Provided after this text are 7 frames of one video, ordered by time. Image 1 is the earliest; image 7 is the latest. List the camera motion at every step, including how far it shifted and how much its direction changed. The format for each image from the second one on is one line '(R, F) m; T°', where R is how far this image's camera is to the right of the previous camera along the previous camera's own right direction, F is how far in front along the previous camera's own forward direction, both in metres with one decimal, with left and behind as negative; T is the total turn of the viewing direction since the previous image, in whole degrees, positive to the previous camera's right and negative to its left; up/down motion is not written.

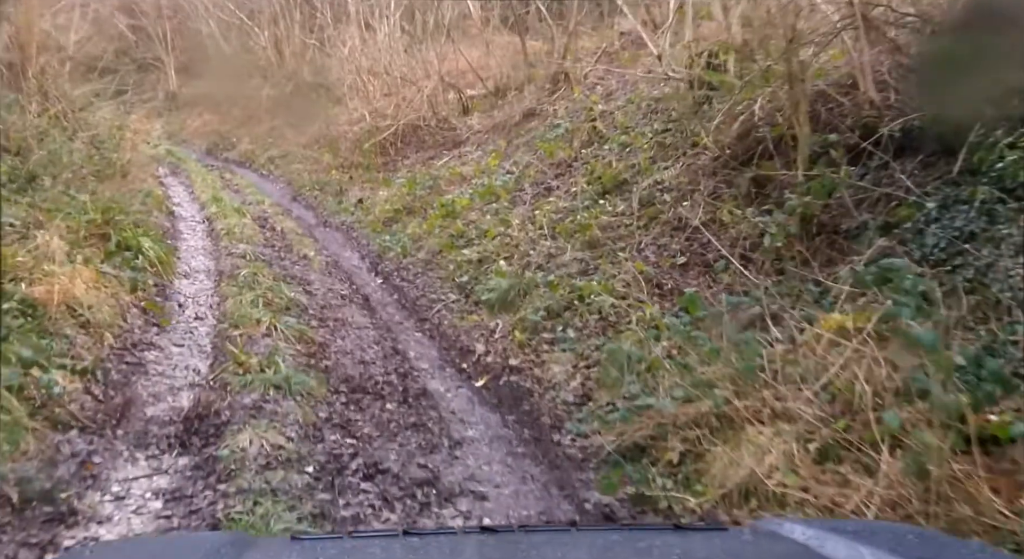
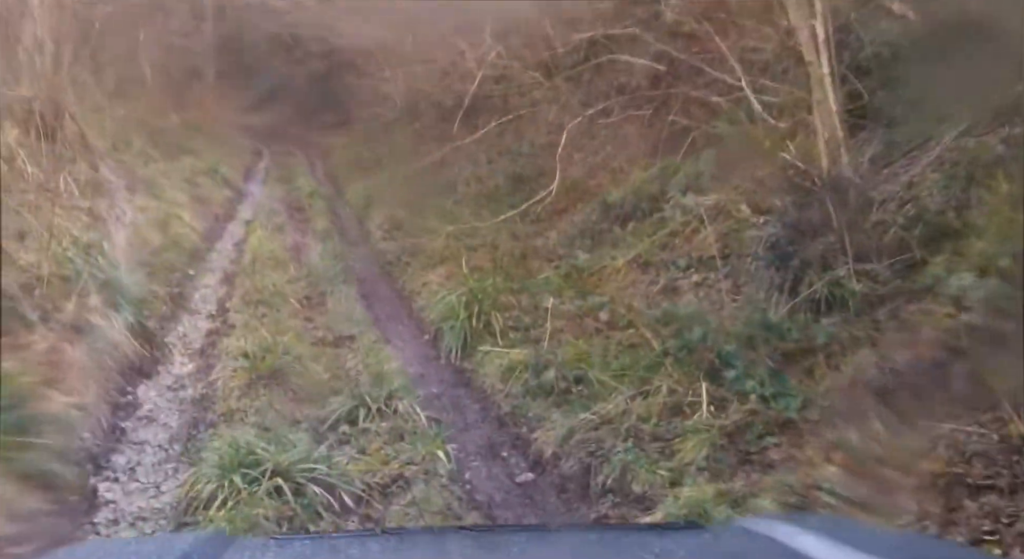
(-1.0, +4.7) m; -2°
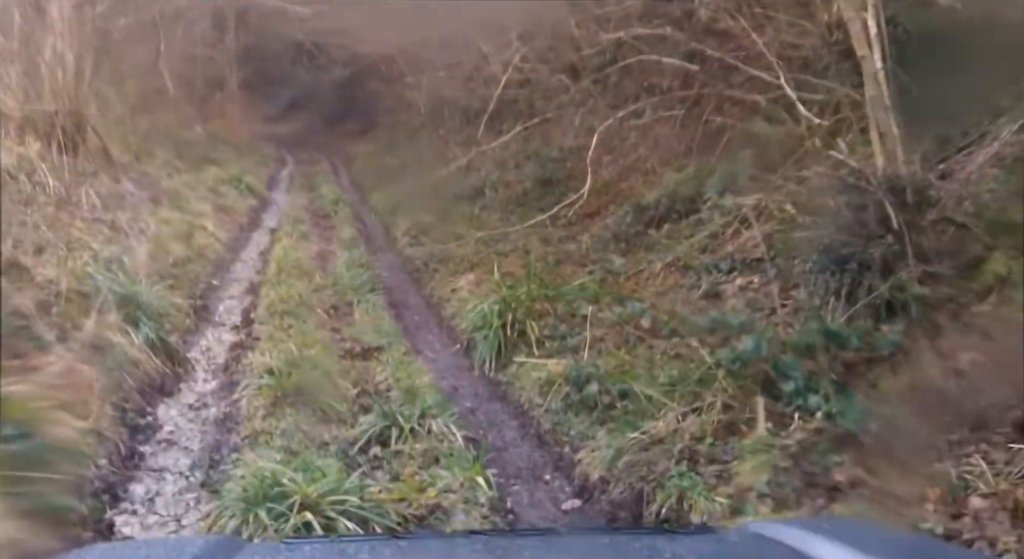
(-0.1, +0.3) m; -1°
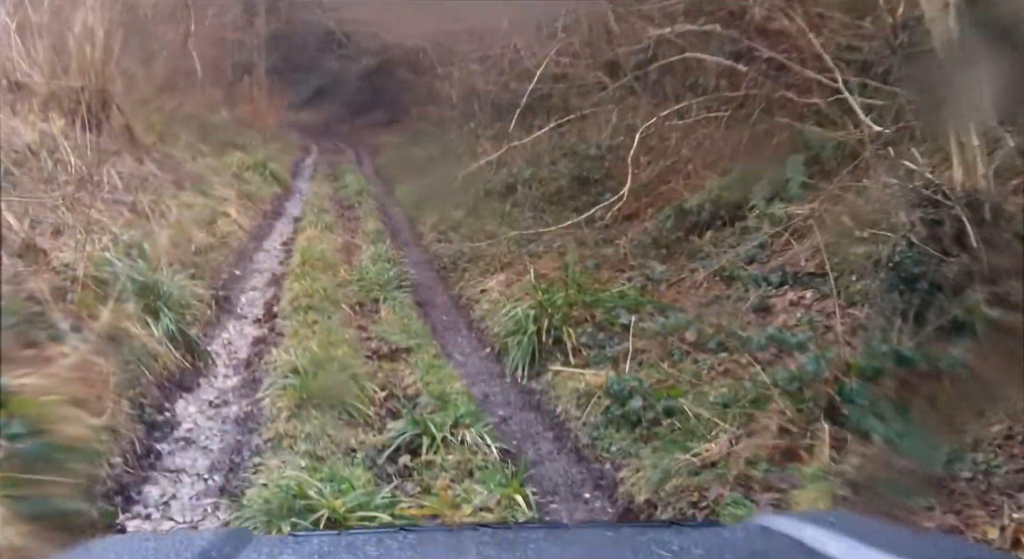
(-0.1, +0.3) m; -1°
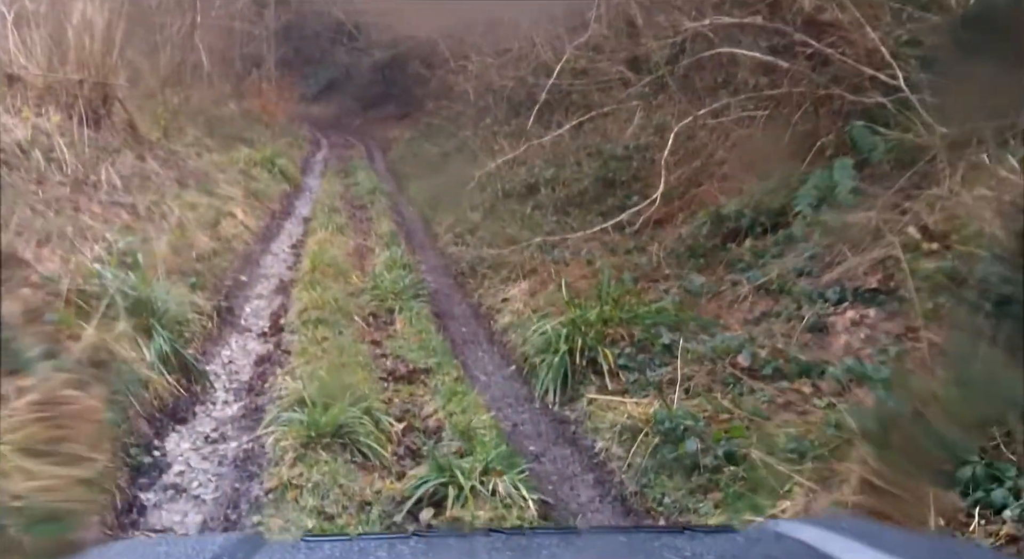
(-0.1, +0.6) m; -1°
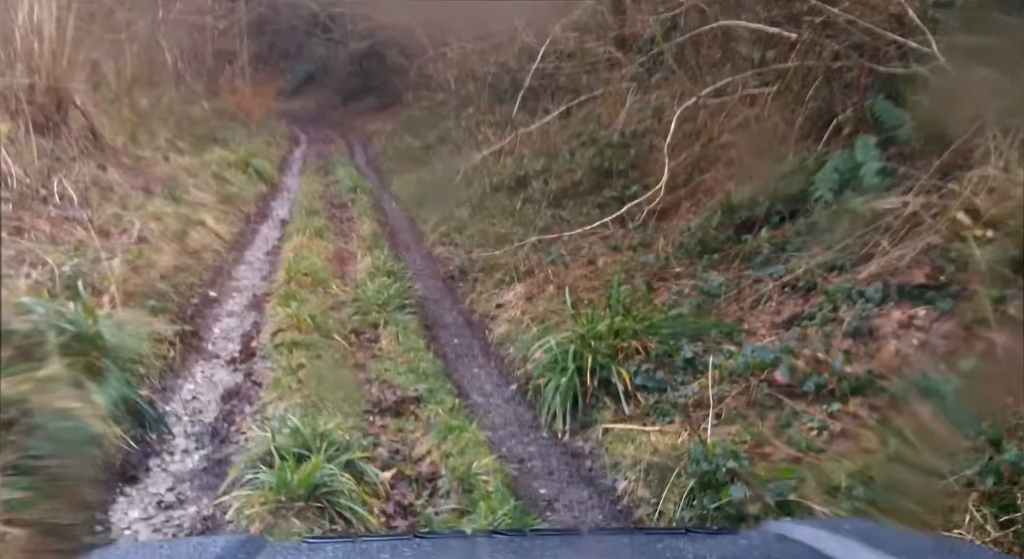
(0.0, +0.7) m; +1°
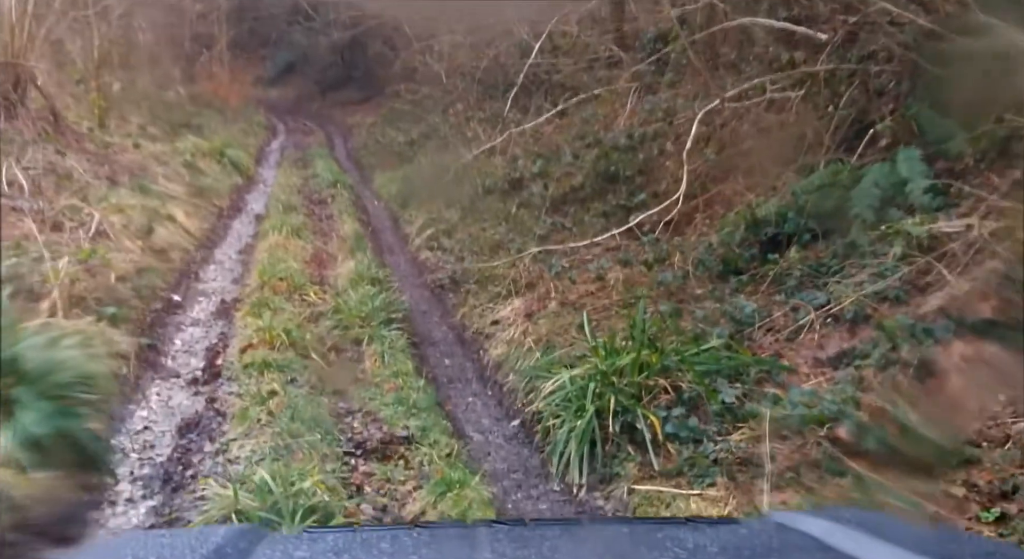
(-0.2, +0.7) m; +2°
